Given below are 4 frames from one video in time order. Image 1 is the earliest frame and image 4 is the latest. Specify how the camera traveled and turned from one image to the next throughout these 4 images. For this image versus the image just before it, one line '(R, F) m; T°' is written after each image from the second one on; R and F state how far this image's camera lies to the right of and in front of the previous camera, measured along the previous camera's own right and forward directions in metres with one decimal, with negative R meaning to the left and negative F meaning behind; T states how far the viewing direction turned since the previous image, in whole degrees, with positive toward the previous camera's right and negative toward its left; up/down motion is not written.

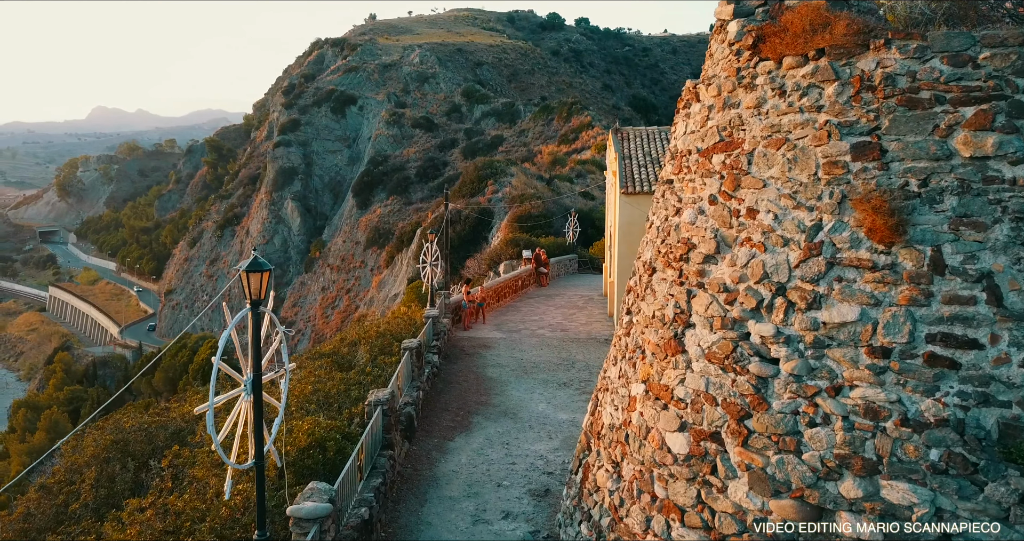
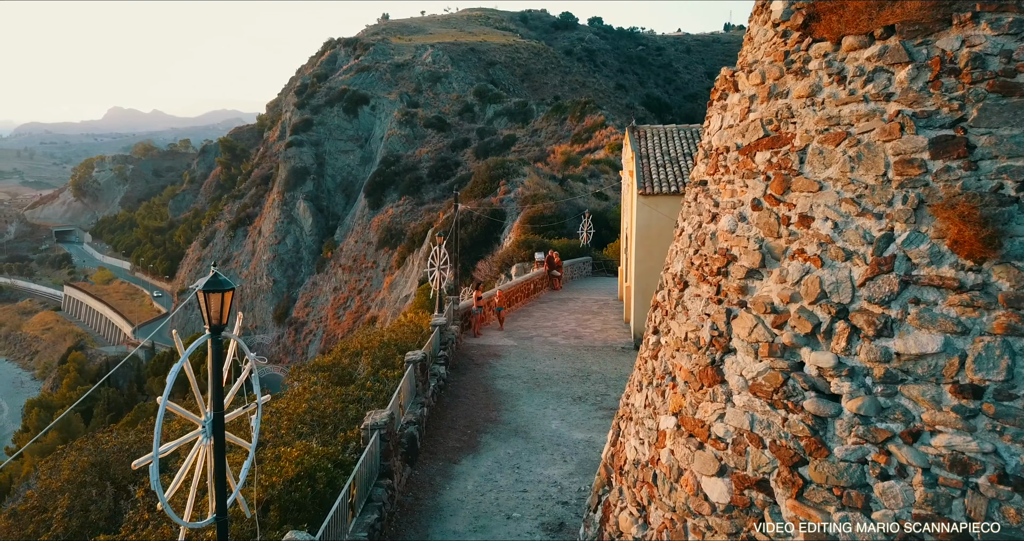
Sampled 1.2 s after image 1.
(0.0, +0.7) m; -1°
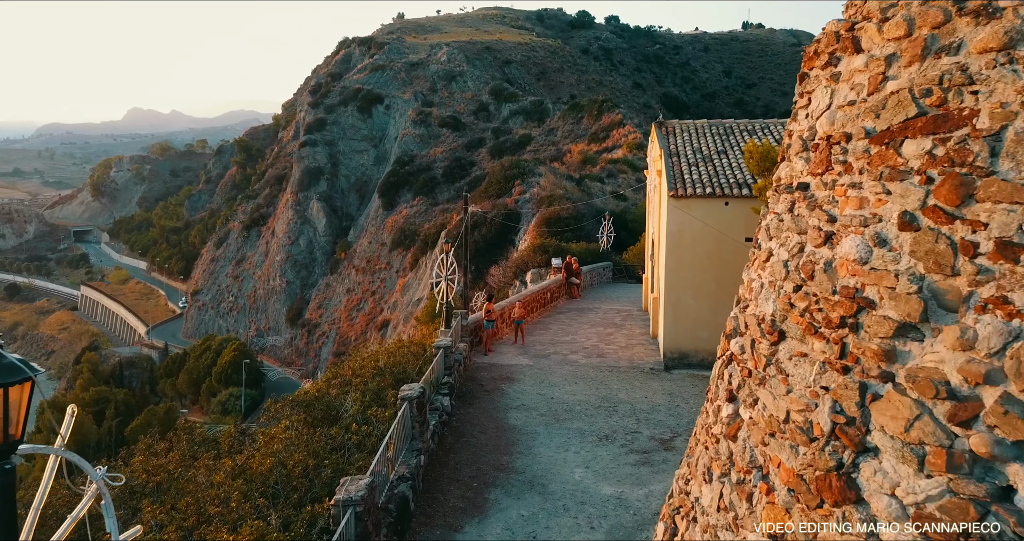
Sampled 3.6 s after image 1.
(0.0, +1.6) m; -1°
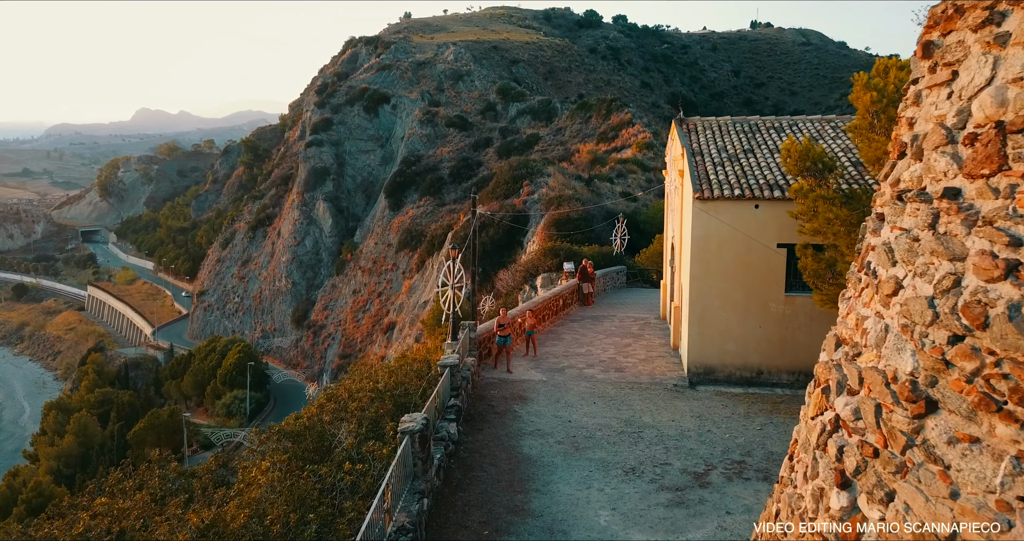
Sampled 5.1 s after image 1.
(-0.1, +1.0) m; -1°
